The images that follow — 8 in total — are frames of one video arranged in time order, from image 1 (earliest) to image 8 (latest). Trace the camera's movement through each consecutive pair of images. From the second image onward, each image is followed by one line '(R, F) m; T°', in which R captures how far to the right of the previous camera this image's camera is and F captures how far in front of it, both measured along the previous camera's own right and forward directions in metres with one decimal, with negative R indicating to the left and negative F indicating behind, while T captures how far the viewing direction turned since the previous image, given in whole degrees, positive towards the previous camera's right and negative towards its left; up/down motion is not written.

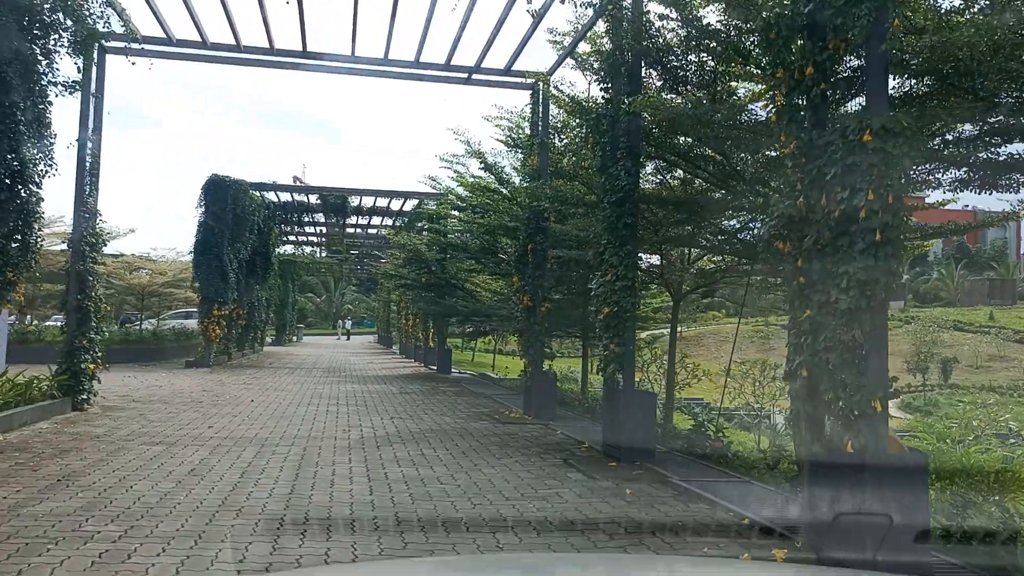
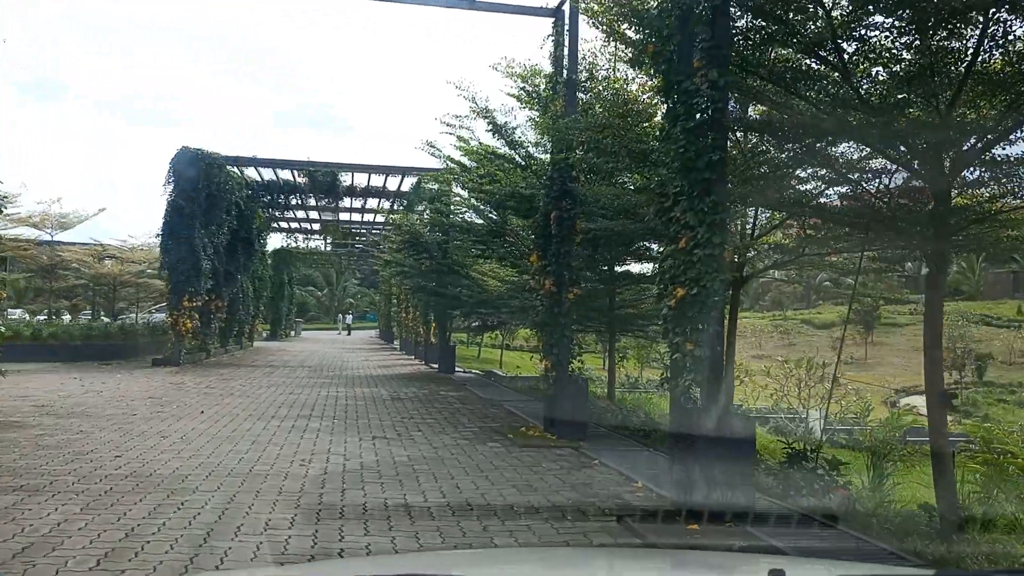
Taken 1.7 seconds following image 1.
(-0.2, +3.1) m; 0°
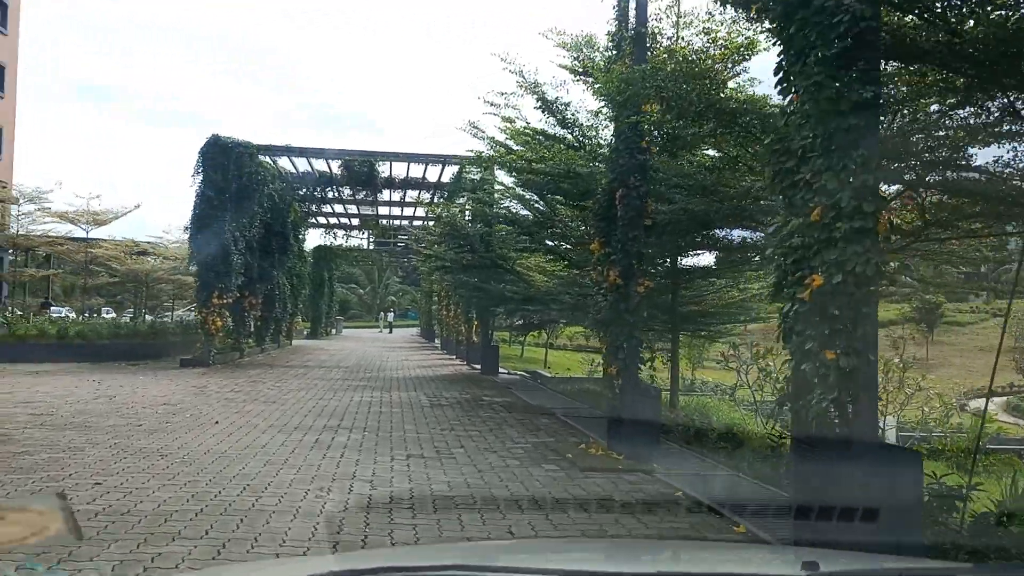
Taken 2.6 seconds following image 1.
(-0.2, +1.6) m; -3°
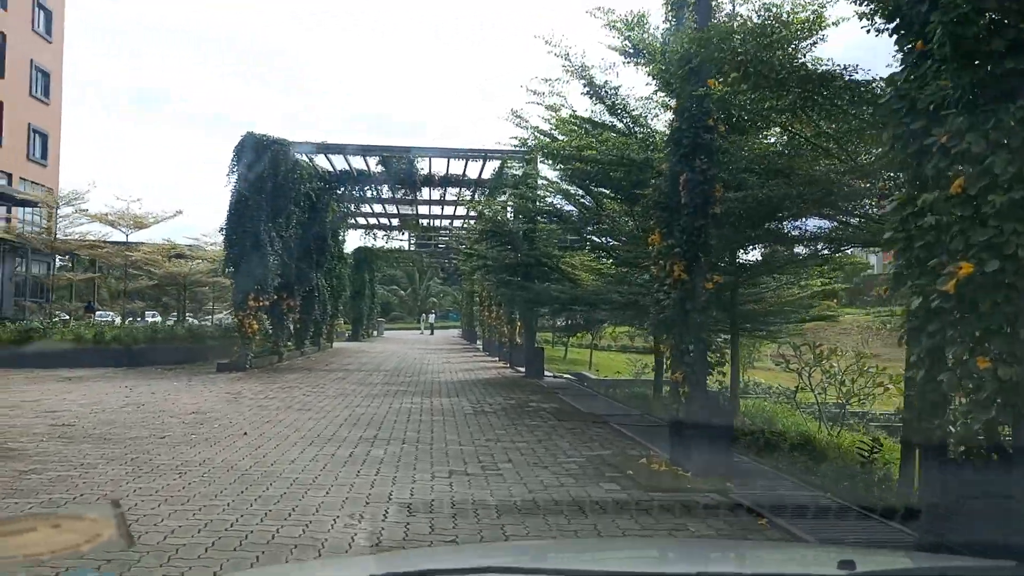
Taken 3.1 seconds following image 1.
(-0.1, +0.9) m; -3°
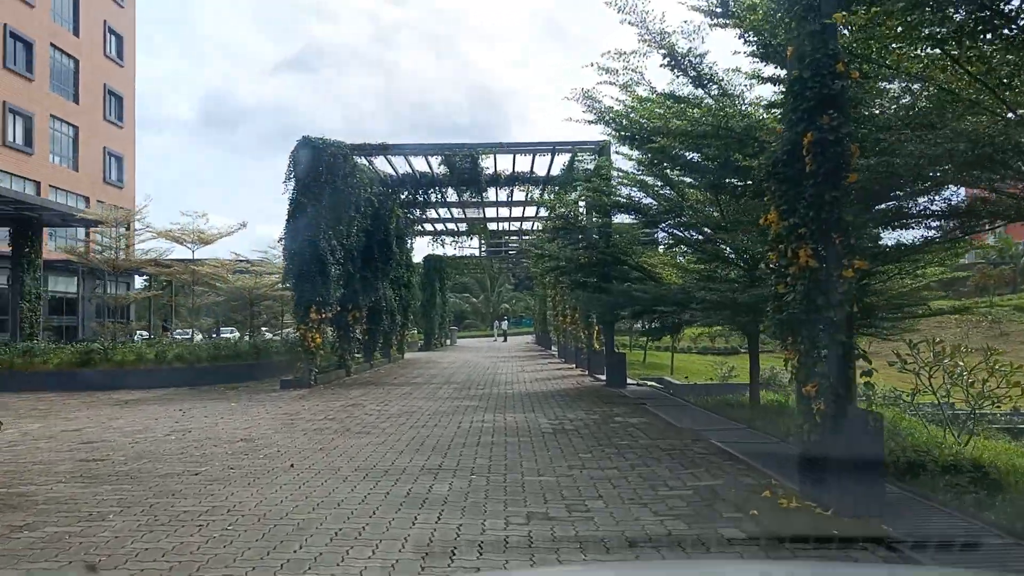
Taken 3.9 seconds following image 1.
(-0.1, +1.5) m; -5°
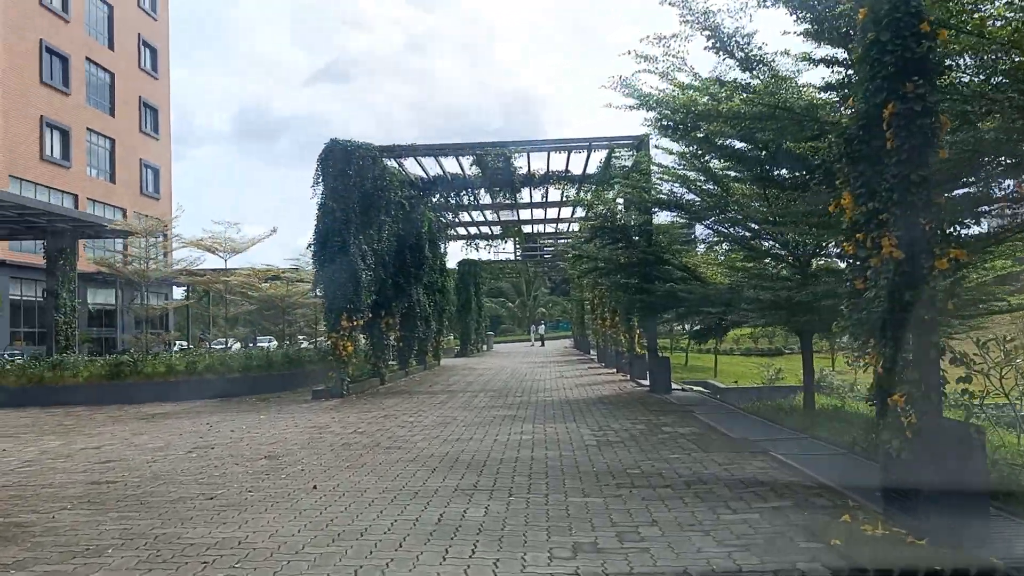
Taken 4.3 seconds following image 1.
(0.0, +0.7) m; -2°
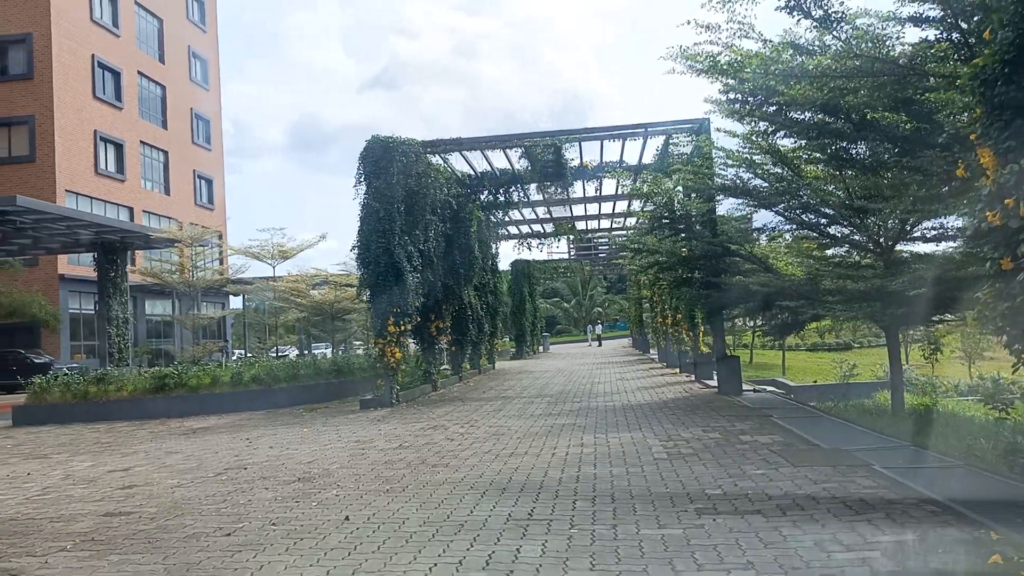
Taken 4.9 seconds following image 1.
(0.0, +1.1) m; -4°
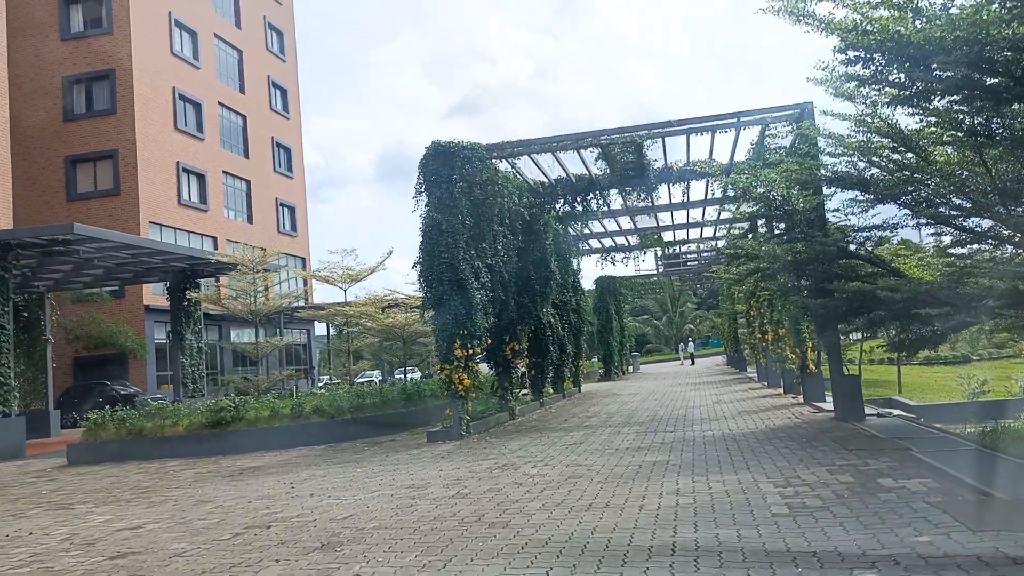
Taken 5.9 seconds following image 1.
(+0.2, +1.9) m; -6°
